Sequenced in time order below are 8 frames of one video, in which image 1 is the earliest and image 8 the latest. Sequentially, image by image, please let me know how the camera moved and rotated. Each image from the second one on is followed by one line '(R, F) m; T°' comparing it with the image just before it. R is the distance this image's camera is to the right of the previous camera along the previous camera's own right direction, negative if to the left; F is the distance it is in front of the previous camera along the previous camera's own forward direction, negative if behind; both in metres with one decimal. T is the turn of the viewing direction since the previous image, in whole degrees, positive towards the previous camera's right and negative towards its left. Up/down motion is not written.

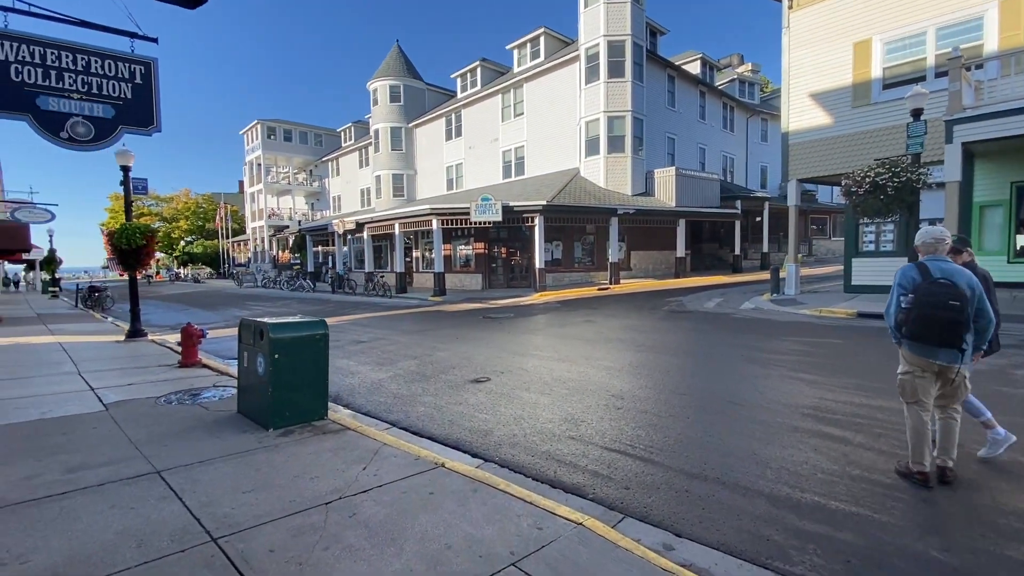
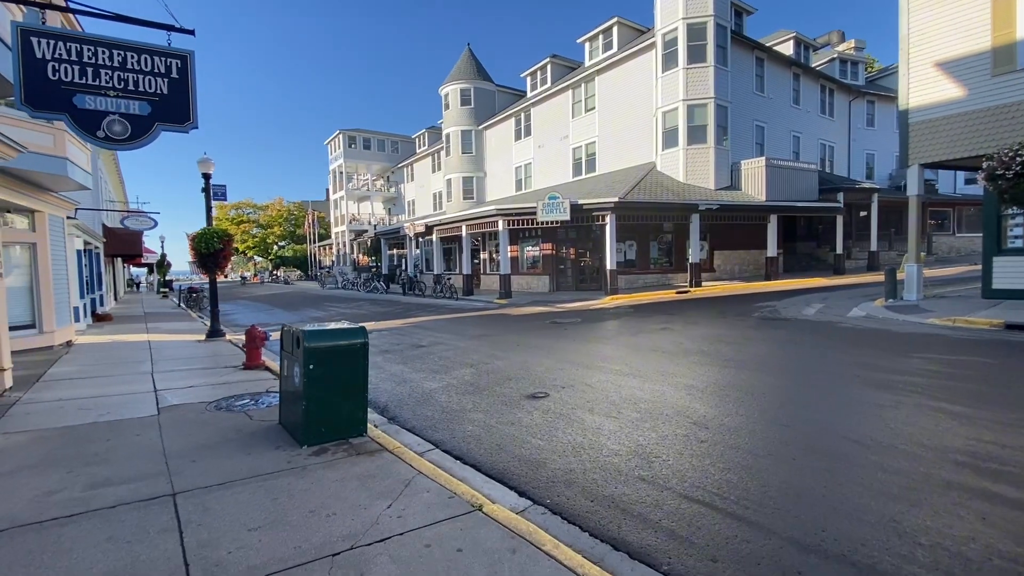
(+0.2, +0.9) m; -9°
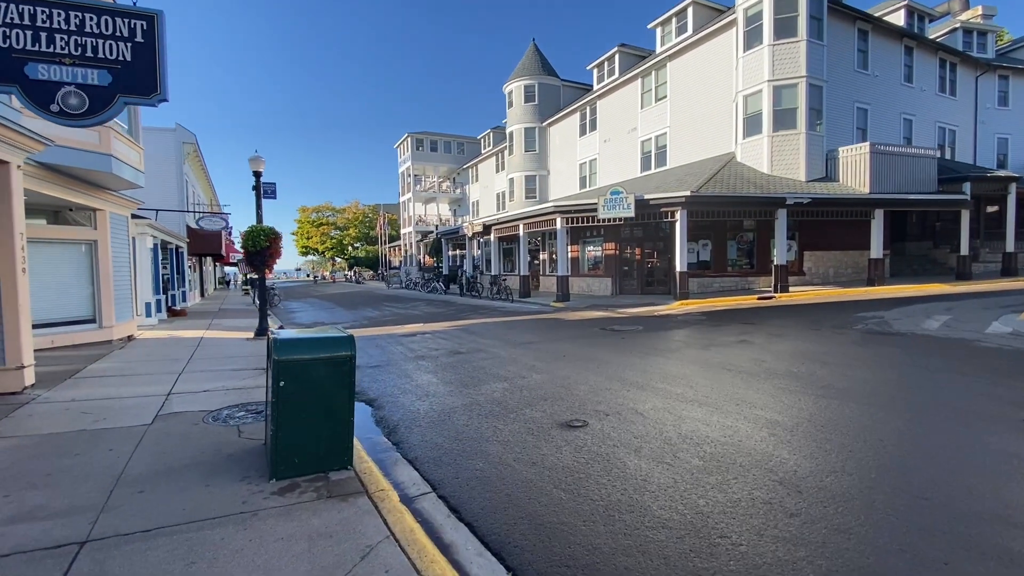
(+0.5, +1.3) m; -8°
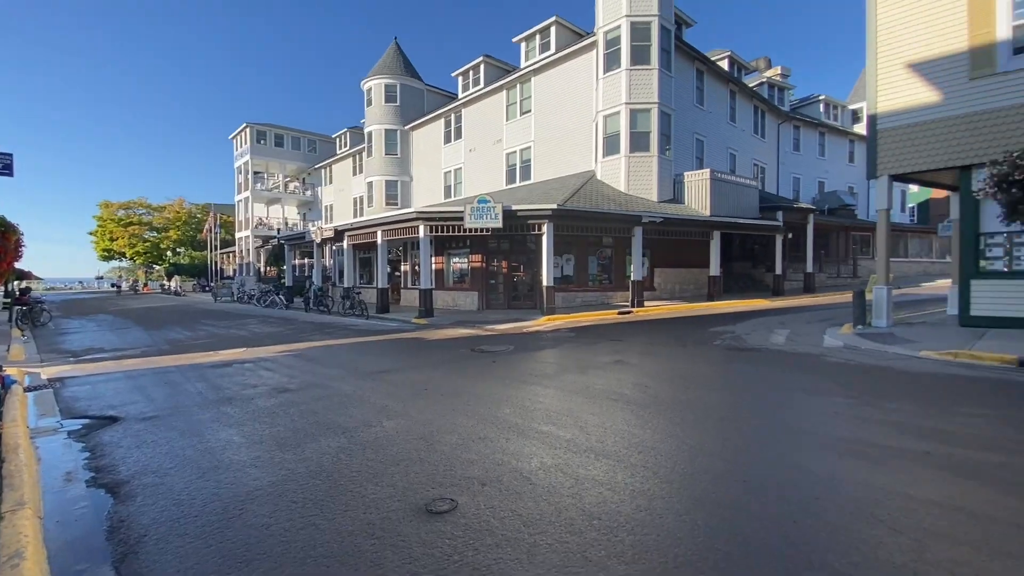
(+0.2, +1.8) m; +16°
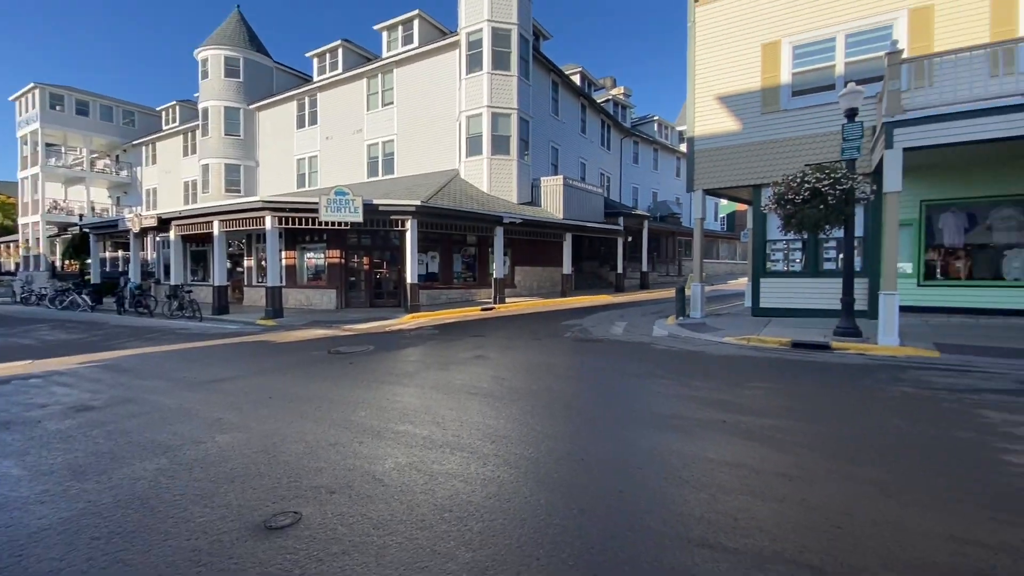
(+0.1, -0.1) m; +16°
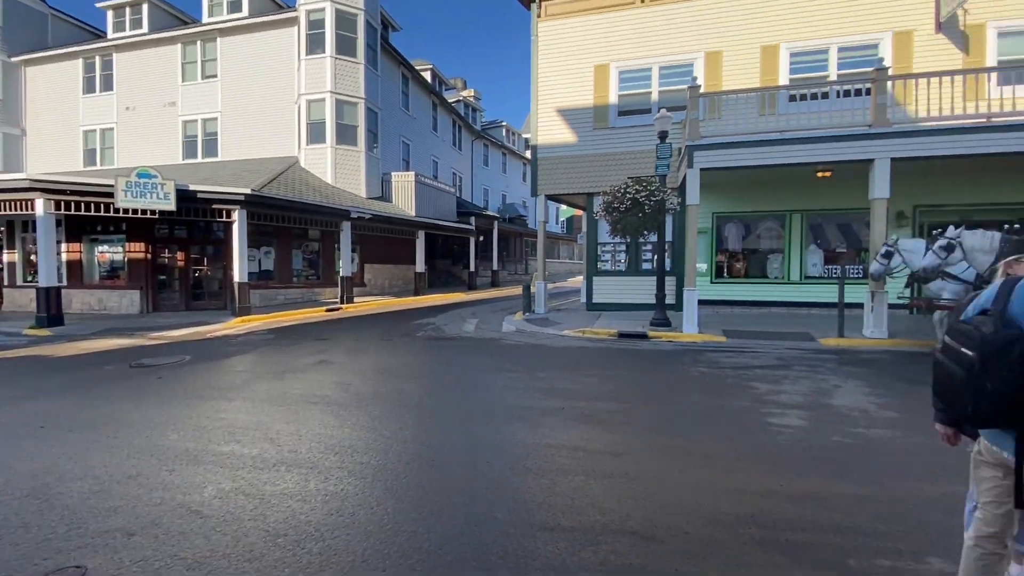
(+0.1, 0.0) m; +17°
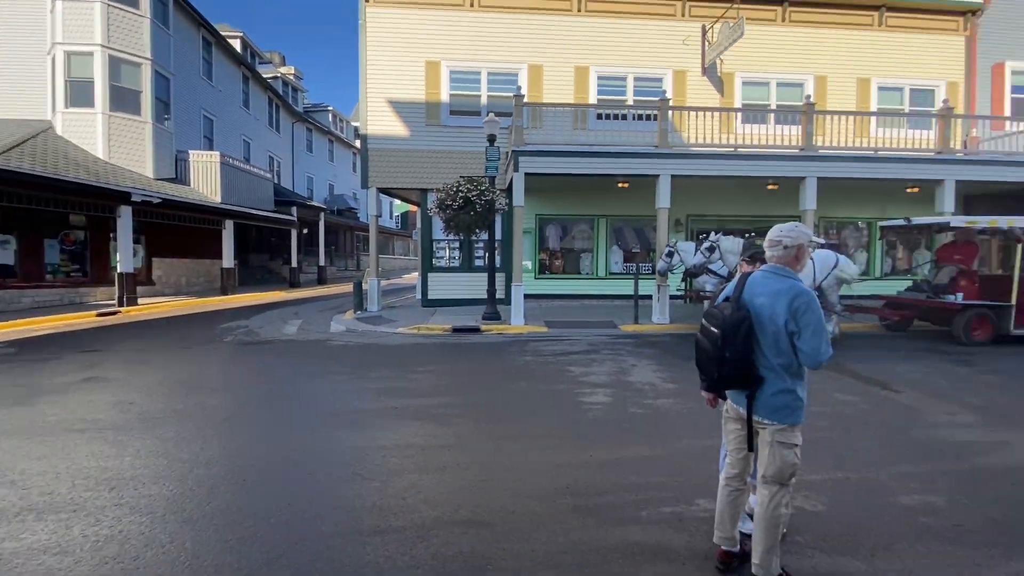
(0.0, 0.0) m; +20°
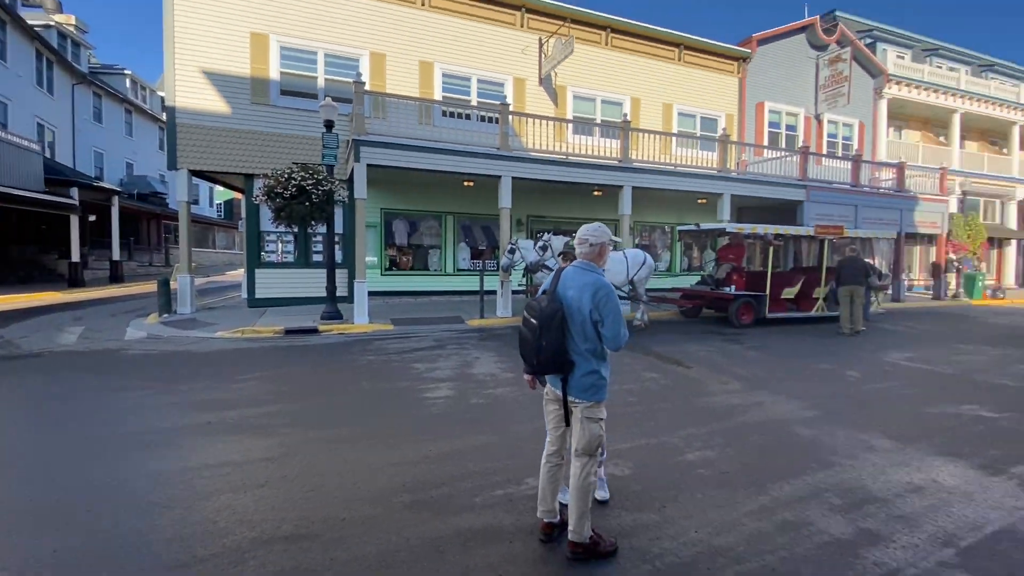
(+0.1, 0.0) m; +18°
